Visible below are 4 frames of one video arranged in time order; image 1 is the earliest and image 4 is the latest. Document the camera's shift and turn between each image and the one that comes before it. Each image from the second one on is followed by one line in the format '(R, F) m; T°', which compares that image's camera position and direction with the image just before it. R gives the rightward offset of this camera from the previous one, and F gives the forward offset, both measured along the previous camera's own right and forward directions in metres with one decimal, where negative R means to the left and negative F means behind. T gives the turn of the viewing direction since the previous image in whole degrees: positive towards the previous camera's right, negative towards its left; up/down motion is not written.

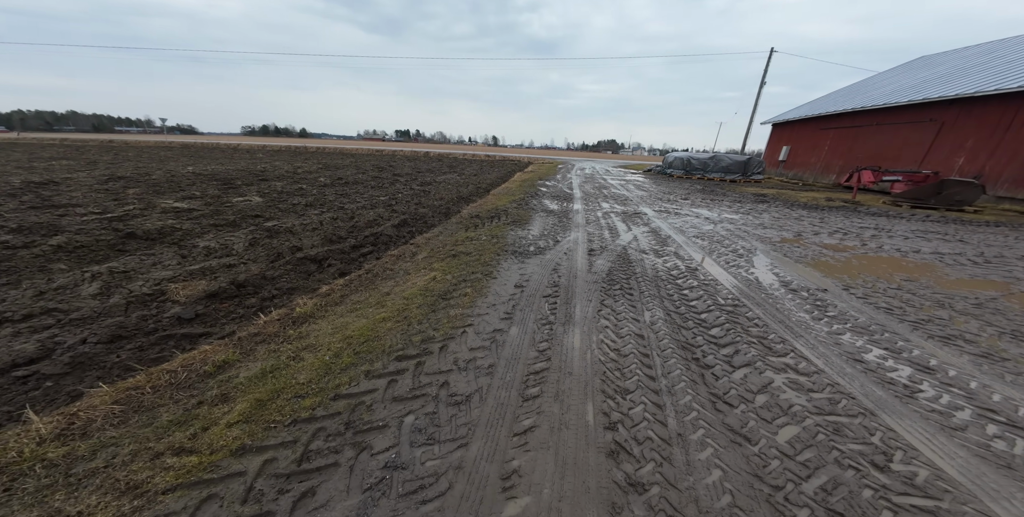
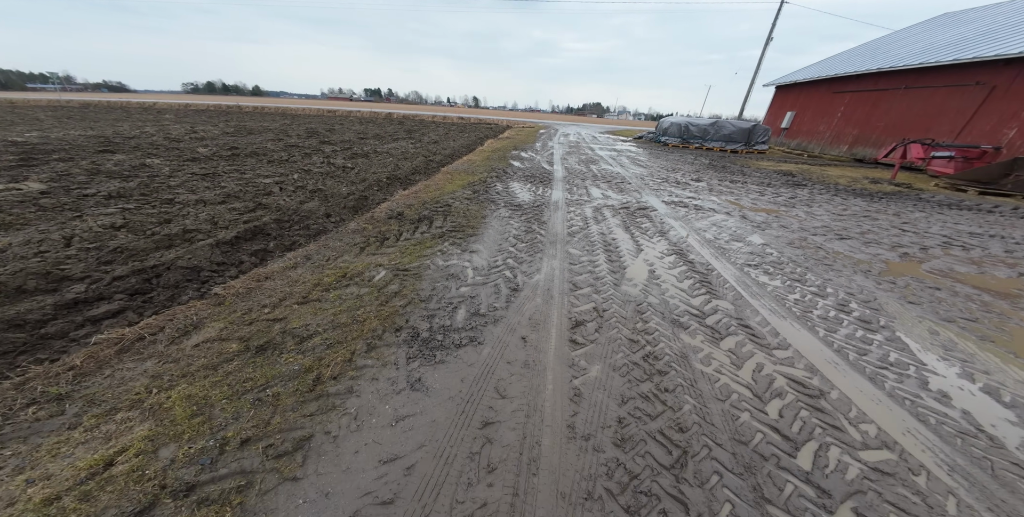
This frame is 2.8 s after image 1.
(+0.8, +3.5) m; +3°
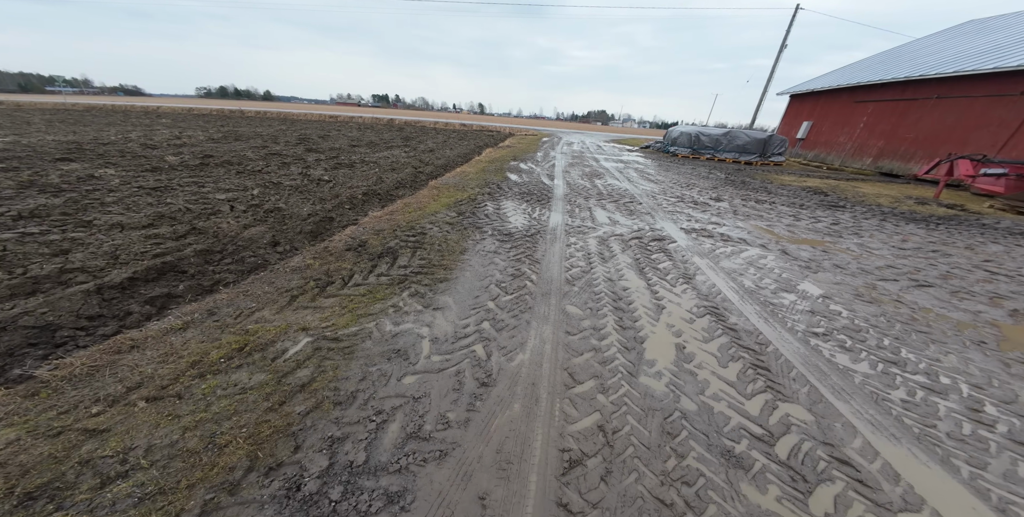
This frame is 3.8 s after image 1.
(+0.3, +1.1) m; -1°
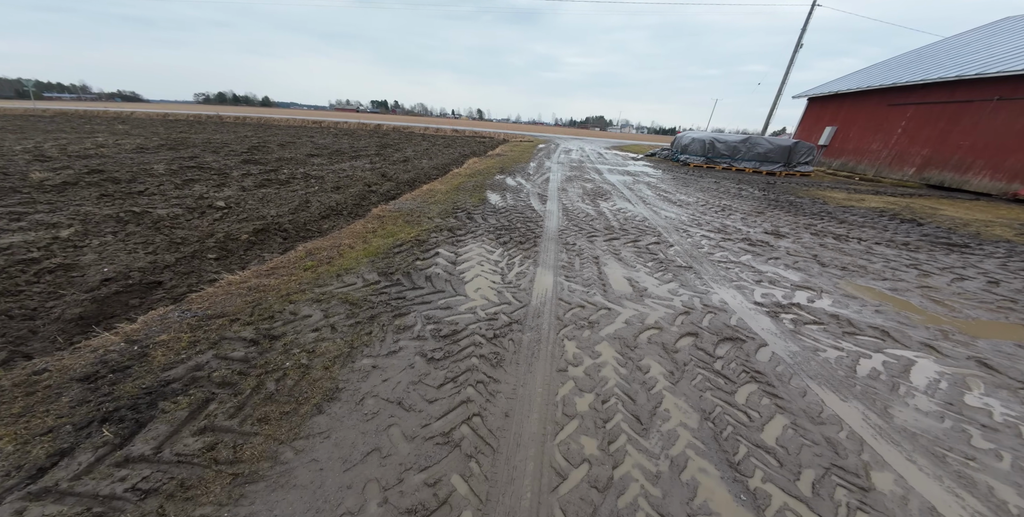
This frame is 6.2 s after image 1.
(+0.4, +2.3) m; 0°
